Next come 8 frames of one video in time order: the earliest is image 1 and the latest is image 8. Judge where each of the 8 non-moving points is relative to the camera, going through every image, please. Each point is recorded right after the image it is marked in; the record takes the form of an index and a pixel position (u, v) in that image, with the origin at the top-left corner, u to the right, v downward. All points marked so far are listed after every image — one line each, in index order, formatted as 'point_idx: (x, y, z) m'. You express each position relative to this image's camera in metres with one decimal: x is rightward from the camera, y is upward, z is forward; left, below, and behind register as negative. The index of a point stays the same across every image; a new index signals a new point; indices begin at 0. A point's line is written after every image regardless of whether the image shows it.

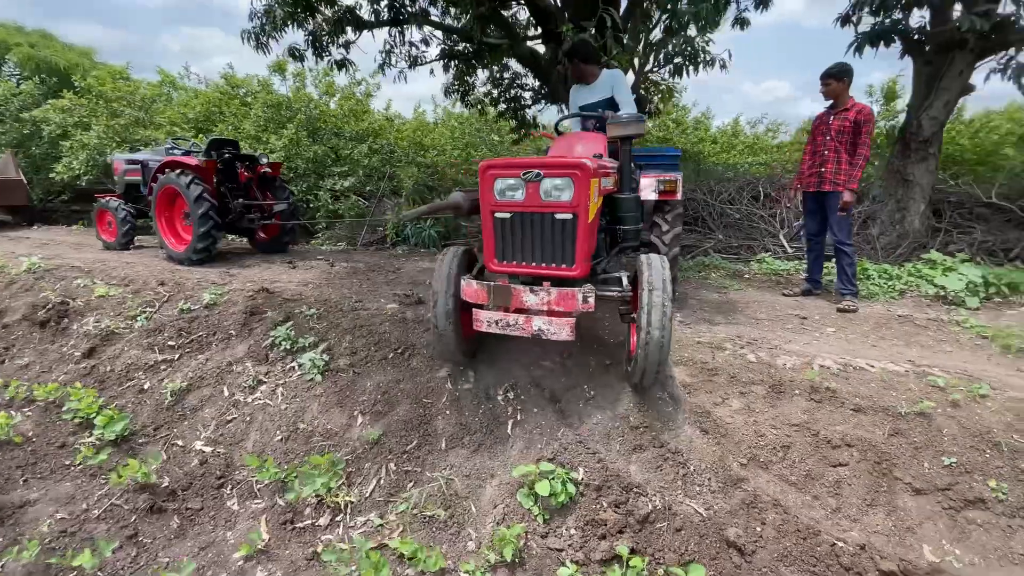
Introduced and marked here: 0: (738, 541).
0: (+1.1, -1.1, +2.0) m
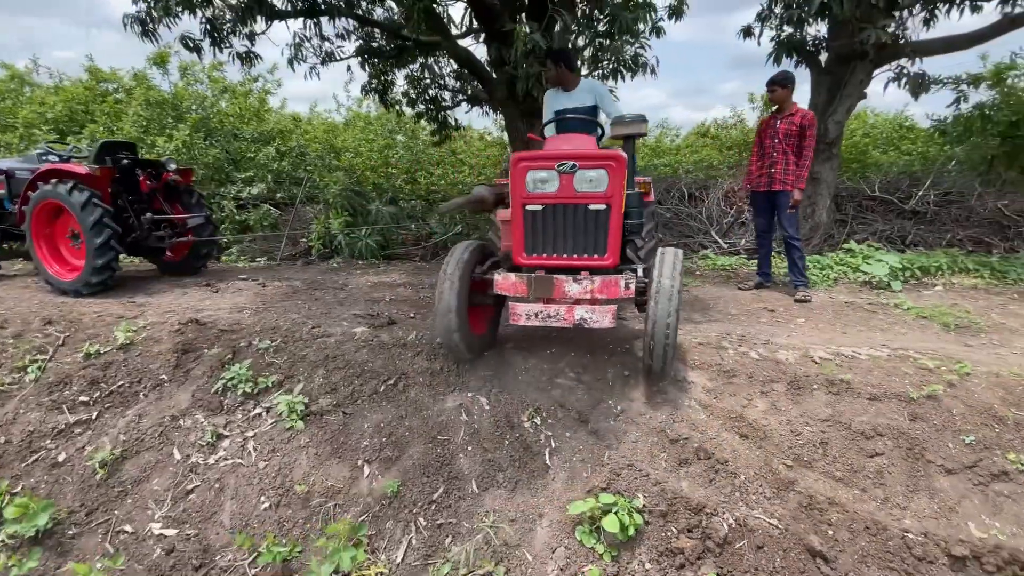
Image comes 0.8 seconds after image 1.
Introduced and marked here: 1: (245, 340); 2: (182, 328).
0: (+1.4, -1.1, +2.0) m
1: (-1.9, -0.4, +3.5) m
2: (-2.4, -0.3, +3.7) m
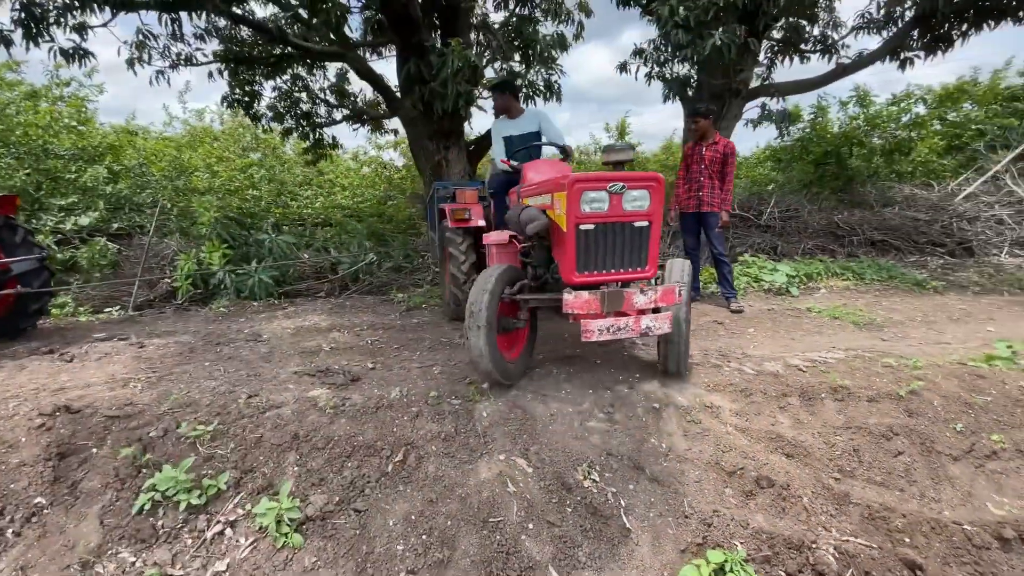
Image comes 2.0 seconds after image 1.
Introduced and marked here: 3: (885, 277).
0: (+1.7, -1.1, +2.1) m
1: (-1.9, -0.7, +2.6) m
2: (-2.4, -0.7, +2.5) m
3: (+4.6, +0.1, +6.0) m
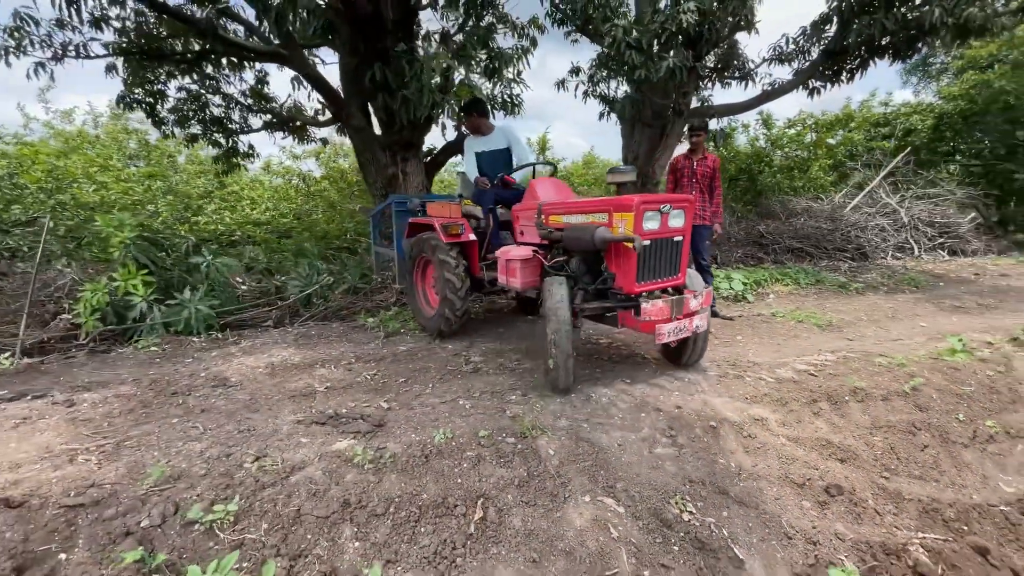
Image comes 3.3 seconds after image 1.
0: (+2.2, -1.2, +2.2) m
1: (-1.5, -0.9, +2.0) m
2: (-2.0, -0.9, +1.9) m
3: (+4.2, +0.1, +6.7) m
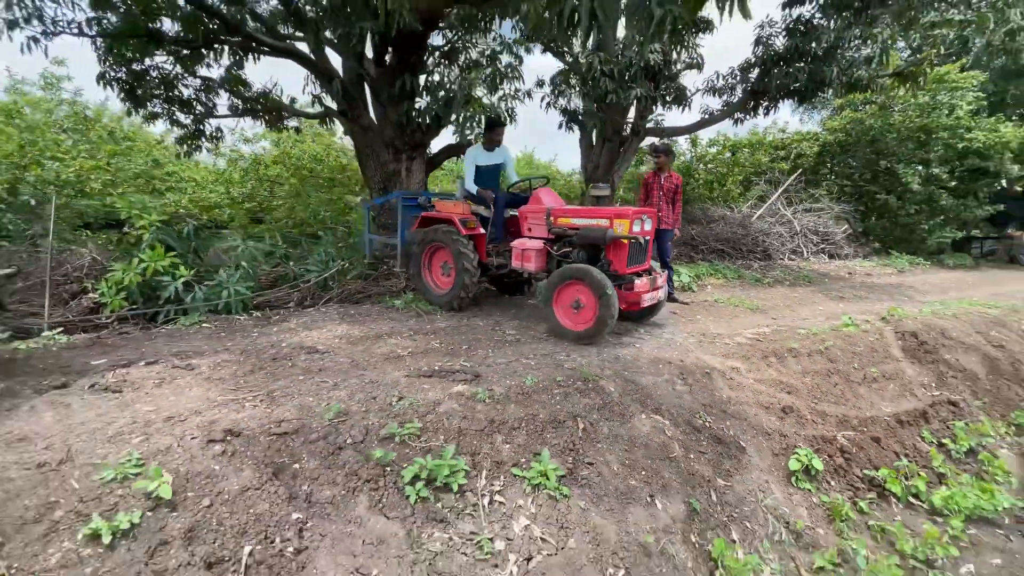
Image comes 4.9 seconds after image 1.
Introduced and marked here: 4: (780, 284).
0: (+2.6, -1.1, +3.5) m
1: (-0.9, -0.8, +2.7) m
2: (-1.4, -0.8, +2.5) m
3: (+3.9, +0.2, +8.3) m
4: (+4.6, +0.1, +8.3) m
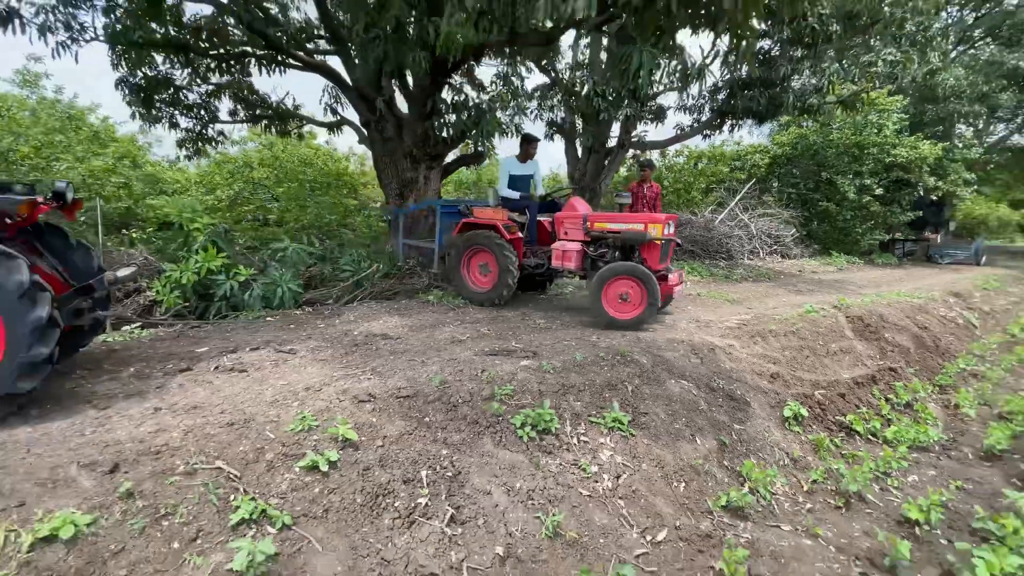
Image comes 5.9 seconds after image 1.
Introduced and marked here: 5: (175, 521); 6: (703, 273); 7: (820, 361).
0: (+3.1, -1.0, +4.5) m
1: (-0.4, -0.7, +3.4) m
2: (-0.9, -0.8, +3.1) m
3: (+3.8, +0.3, +9.4) m
4: (+4.6, +0.2, +9.4) m
5: (-1.5, -1.0, +2.1) m
6: (+3.6, +0.3, +9.2) m
7: (+3.2, -0.8, +5.1) m
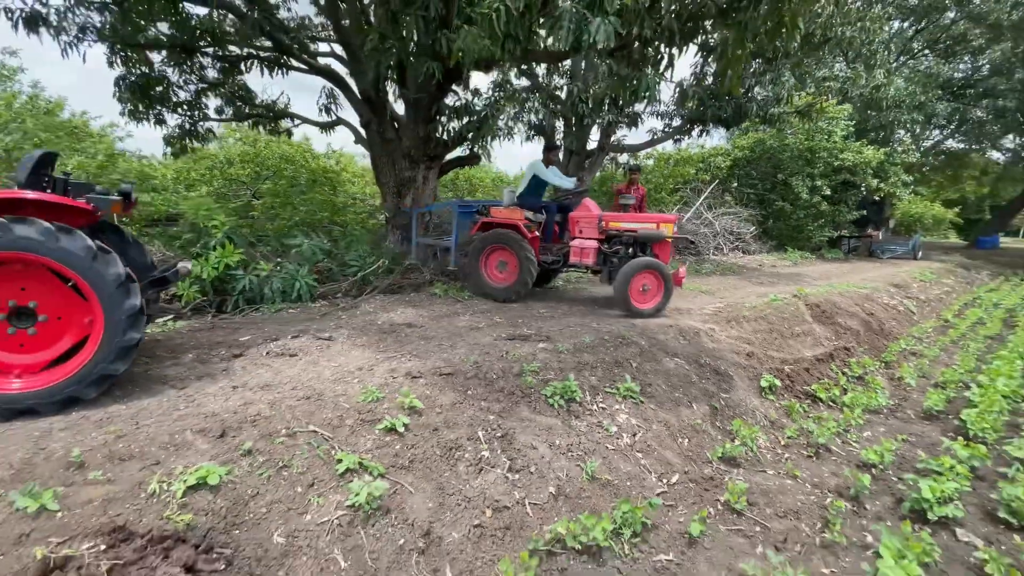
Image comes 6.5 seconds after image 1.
0: (+3.2, -0.9, +5.3) m
1: (-0.2, -0.7, +3.9) m
2: (-0.6, -0.7, +3.6) m
3: (+3.6, +0.4, +10.2) m
4: (+4.3, +0.3, +10.3) m
5: (-1.1, -0.9, +2.5) m
6: (+3.4, +0.4, +9.9) m
7: (+3.3, -0.7, +5.9) m
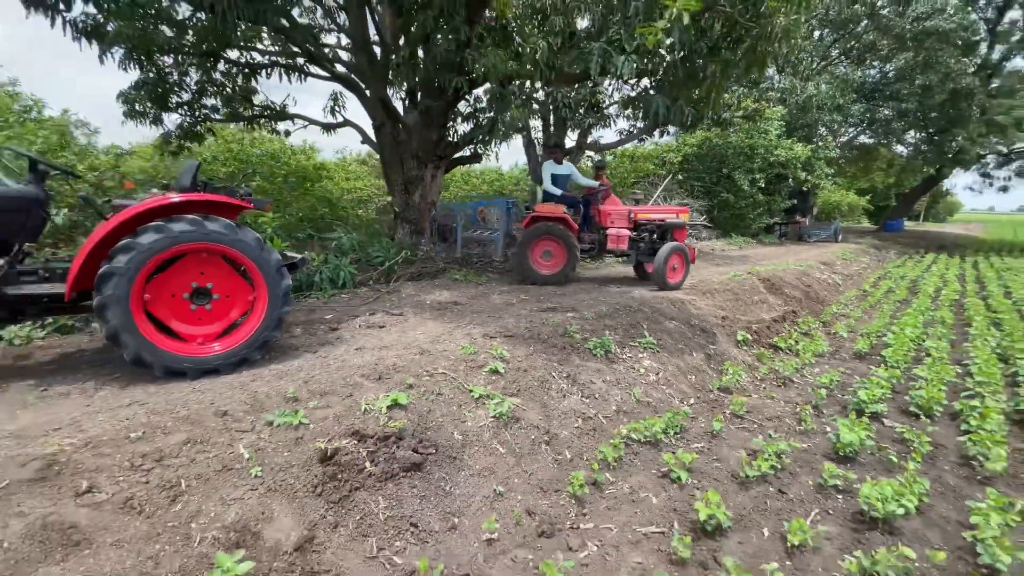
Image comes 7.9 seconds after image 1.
0: (+3.5, -0.5, +6.7) m
1: (+0.3, -0.5, +4.9) m
2: (-0.1, -0.5, +4.6) m
3: (+3.3, +0.9, +11.6) m
4: (+4.1, +0.8, +11.8) m
5: (-0.5, -0.8, +3.4) m
6: (+3.2, +0.8, +11.3) m
7: (+3.6, -0.3, +7.3) m
